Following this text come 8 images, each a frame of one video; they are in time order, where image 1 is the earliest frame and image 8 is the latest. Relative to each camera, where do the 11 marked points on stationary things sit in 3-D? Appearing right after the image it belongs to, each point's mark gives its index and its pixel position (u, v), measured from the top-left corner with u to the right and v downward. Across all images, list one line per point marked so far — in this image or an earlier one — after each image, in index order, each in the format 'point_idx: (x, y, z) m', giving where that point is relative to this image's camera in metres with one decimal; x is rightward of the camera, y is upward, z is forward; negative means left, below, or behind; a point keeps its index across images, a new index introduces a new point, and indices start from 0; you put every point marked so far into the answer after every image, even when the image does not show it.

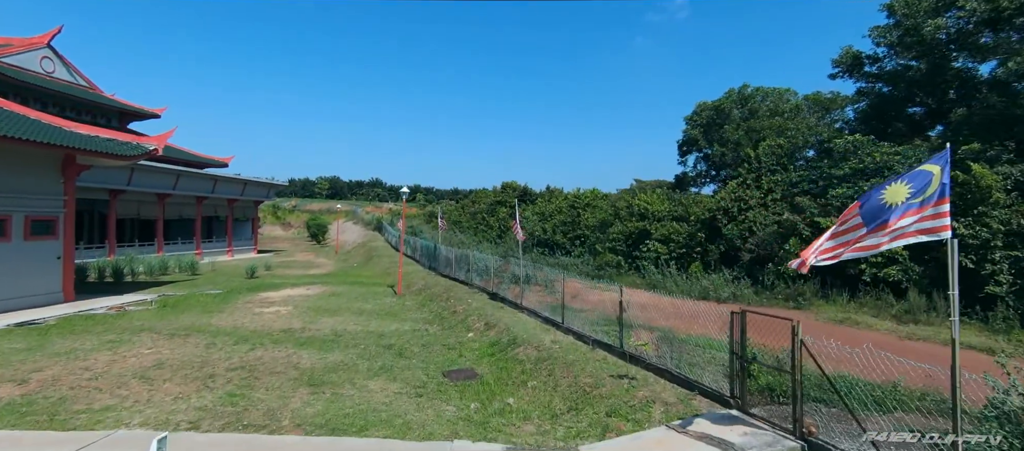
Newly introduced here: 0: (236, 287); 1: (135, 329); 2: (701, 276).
0: (-10.3, -2.3, +18.9) m
1: (-8.4, -2.3, +11.3) m
2: (+6.4, -1.7, +17.0) m
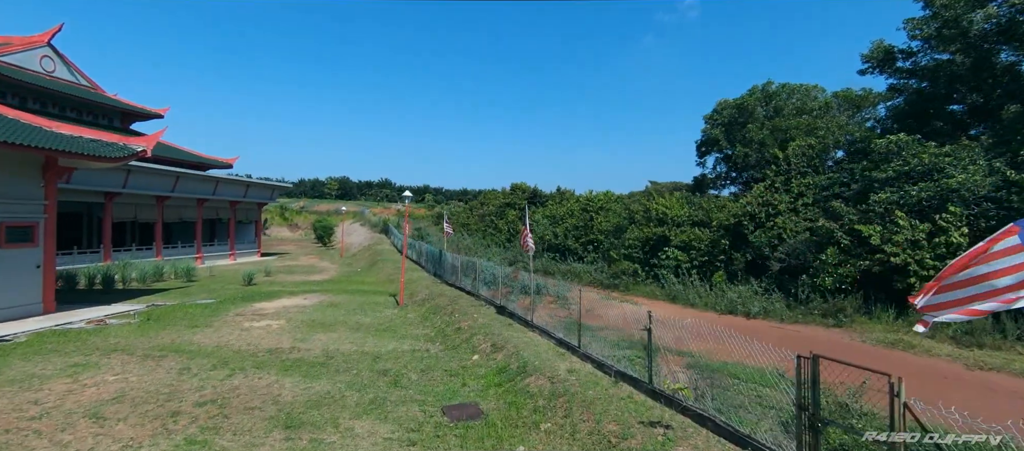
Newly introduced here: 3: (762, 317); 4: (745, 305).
0: (-10.0, -2.5, +17.9) m
1: (-8.2, -2.5, +10.3) m
2: (+6.7, -1.9, +15.8) m
3: (+6.5, -2.4, +13.2) m
4: (+6.4, -2.2, +13.9) m
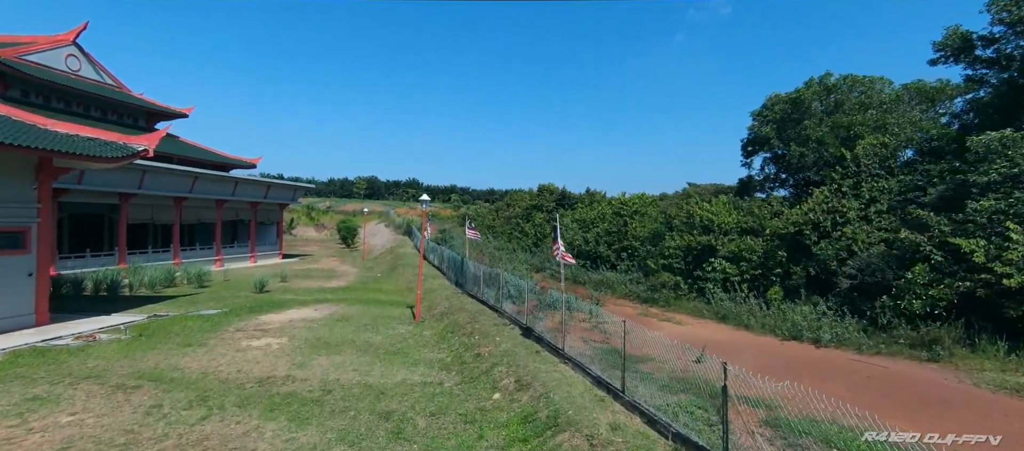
0: (-9.1, -2.7, +16.8) m
1: (-7.7, -2.7, +9.1) m
2: (+7.4, -2.2, +13.8) m
3: (+7.2, -2.6, +11.2) m
4: (+7.1, -2.5, +11.9) m
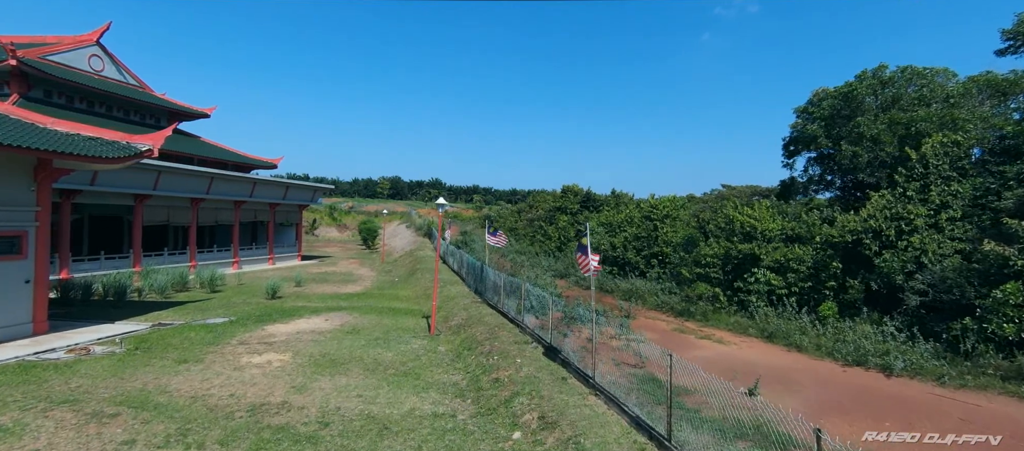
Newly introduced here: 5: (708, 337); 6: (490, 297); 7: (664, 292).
0: (-8.4, -2.8, +16.0) m
1: (-7.4, -2.8, +8.2) m
2: (+8.0, -2.4, +12.2) m
3: (+7.6, -2.8, +9.7) m
4: (+7.5, -2.7, +10.4) m
5: (+5.1, -2.9, +13.1) m
6: (-0.7, -2.4, +16.9) m
7: (+5.4, -2.3, +17.9) m
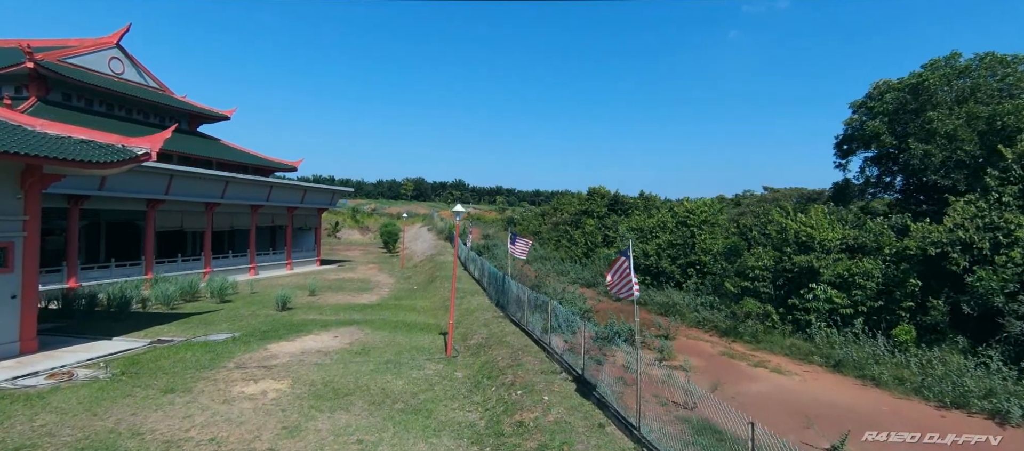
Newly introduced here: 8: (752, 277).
0: (-7.6, -3.1, +14.9) m
1: (-7.0, -3.0, +7.1) m
2: (+8.5, -2.7, +10.4) m
3: (+8.0, -3.1, +7.9) m
4: (+8.0, -2.9, +8.6) m
5: (+5.6, -3.1, +11.4) m
6: (0.0, -2.6, +15.4) m
7: (+6.2, -2.6, +16.2) m
8: (+7.1, -1.5, +15.0) m
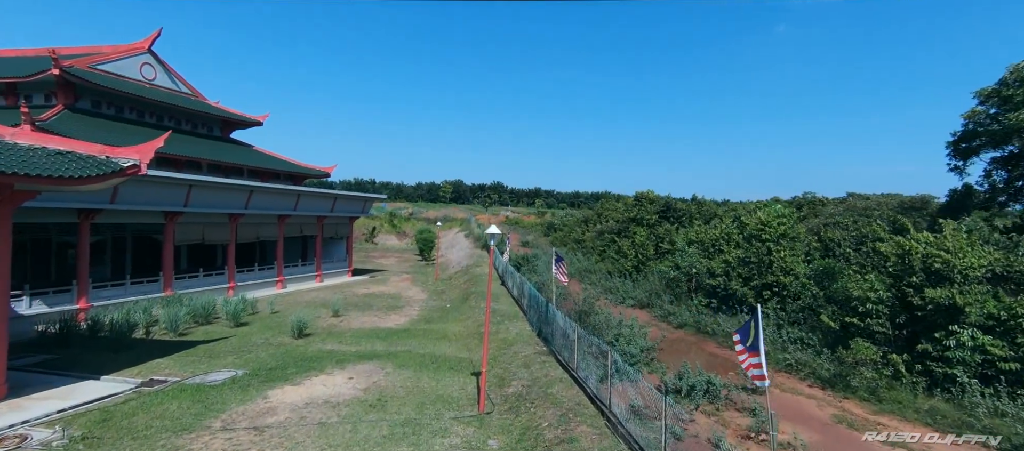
0: (-6.5, -3.6, +13.0) m
1: (-6.4, -3.5, +5.2) m
2: (+9.3, -3.1, +7.3) m
3: (+8.6, -3.6, +4.8) m
4: (+8.6, -3.4, +5.5) m
5: (+6.5, -3.6, +8.4) m
6: (+1.2, -3.1, +12.9) m
7: (+7.4, -3.1, +13.2) m
8: (+8.2, -2.0, +11.9) m
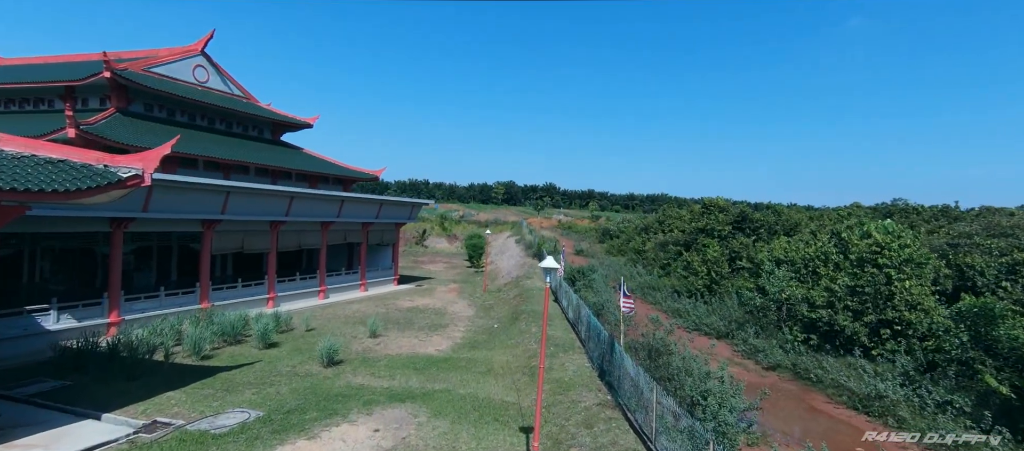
0: (-5.2, -4.0, +11.3) m
1: (-5.9, -3.9, +3.5) m
2: (+9.9, -3.8, +4.0) m
3: (+9.0, -4.2, +1.6) m
4: (+9.0, -4.0, +2.3) m
5: (+7.2, -4.2, +5.4) m
6: (+2.4, -3.7, +10.4) m
7: (+8.6, -3.7, +10.1) m
8: (+9.3, -2.6, +8.7) m
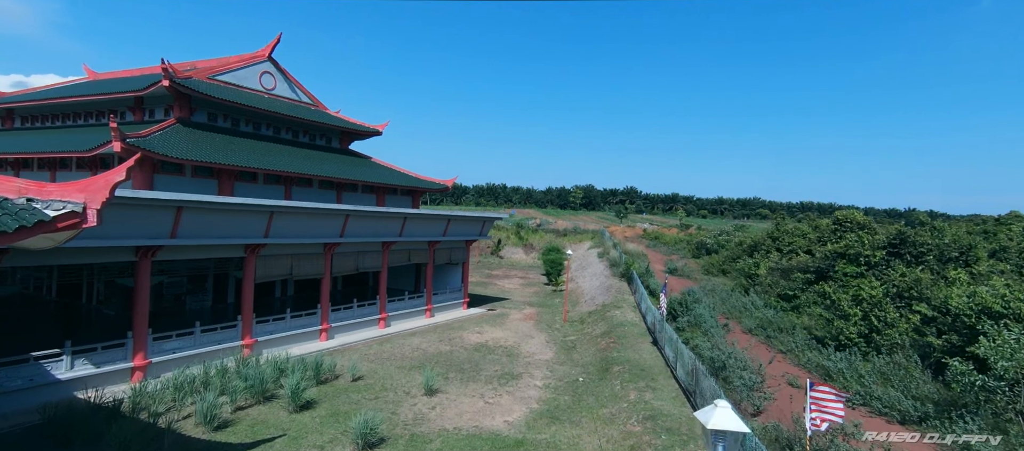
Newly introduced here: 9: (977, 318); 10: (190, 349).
0: (-3.7, -4.8, +7.9) m
1: (-5.6, -4.7, +0.3) m
2: (+10.2, -4.6, -1.6) m
3: (+8.9, -5.0, -3.8) m
4: (+9.1, -4.9, -3.2) m
5: (+7.8, -5.1, +0.3) m
6: (+3.8, -4.5, +5.9) m
7: (+9.8, -4.6, +4.6) m
8: (+10.3, -3.5, +3.2) m
9: (+12.5, -2.5, +13.8) m
10: (-9.9, -3.7, +15.4) m
